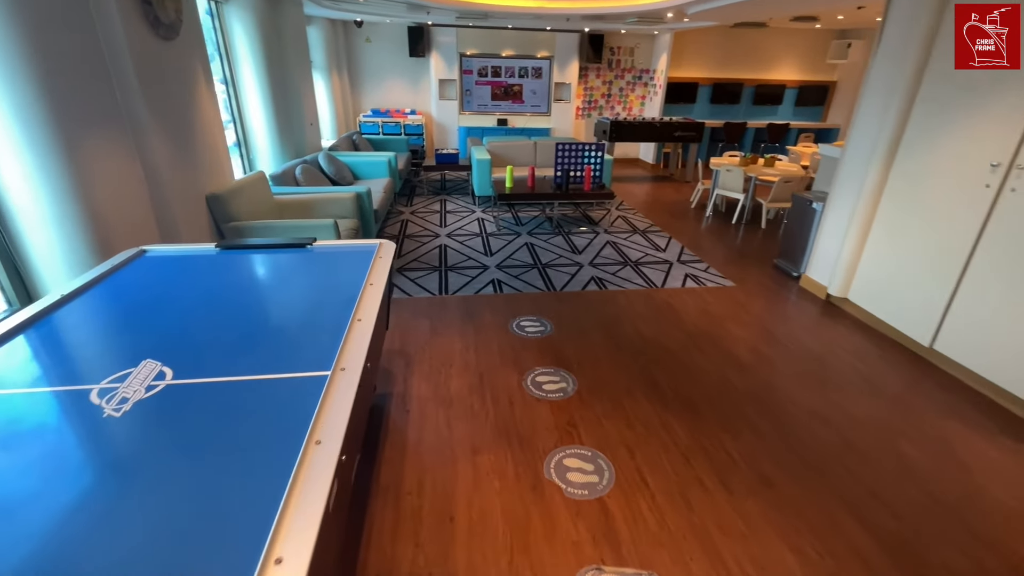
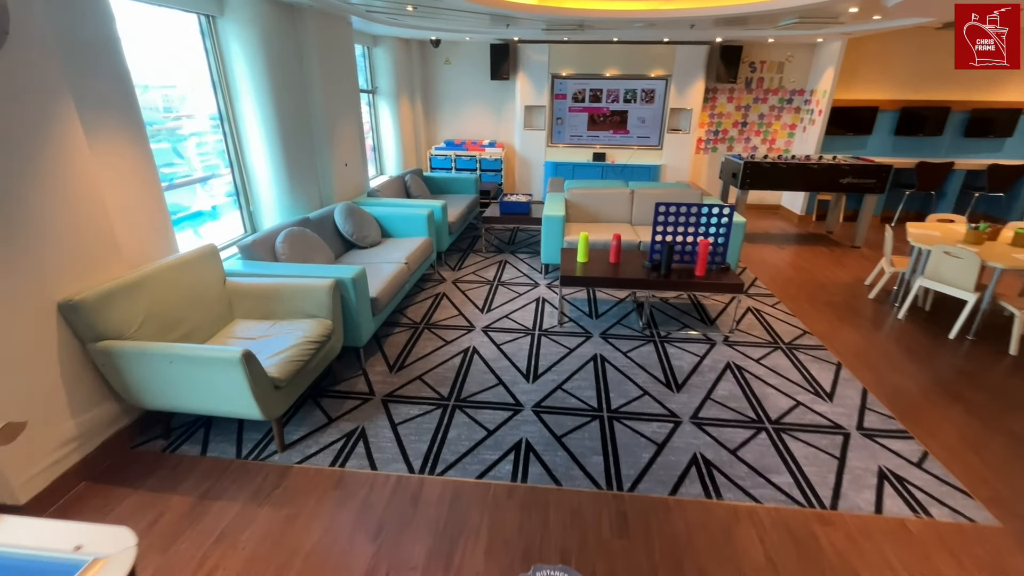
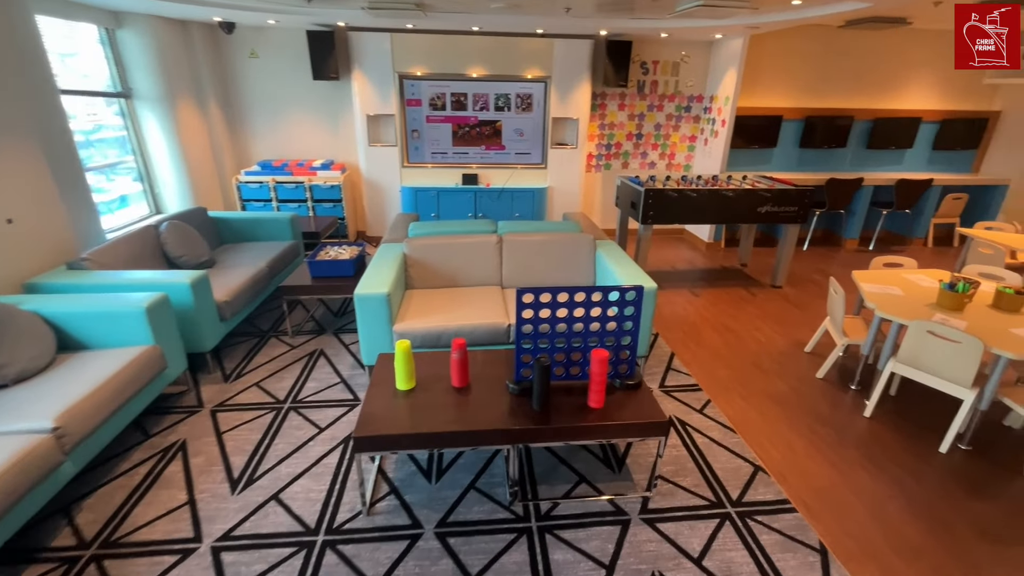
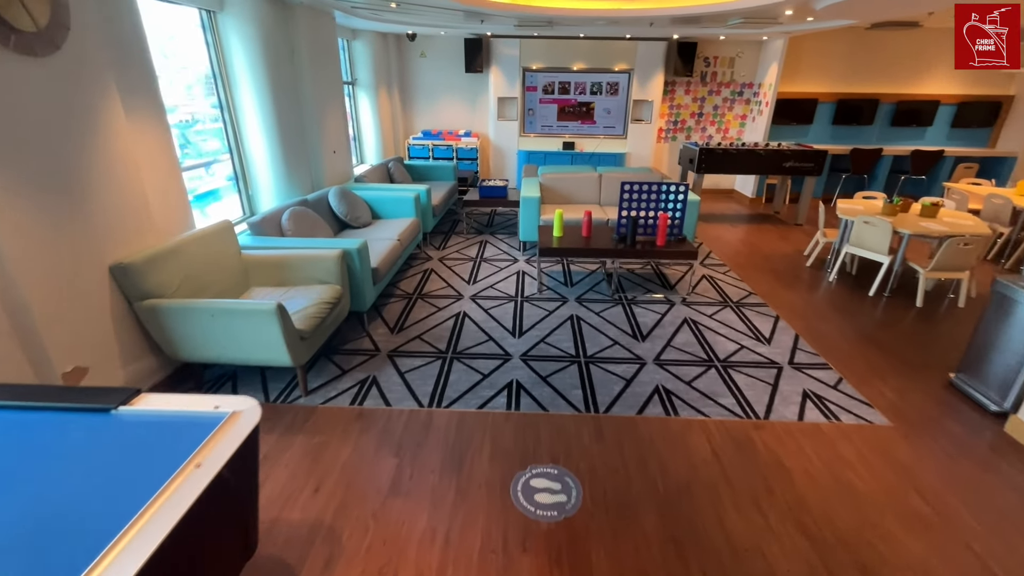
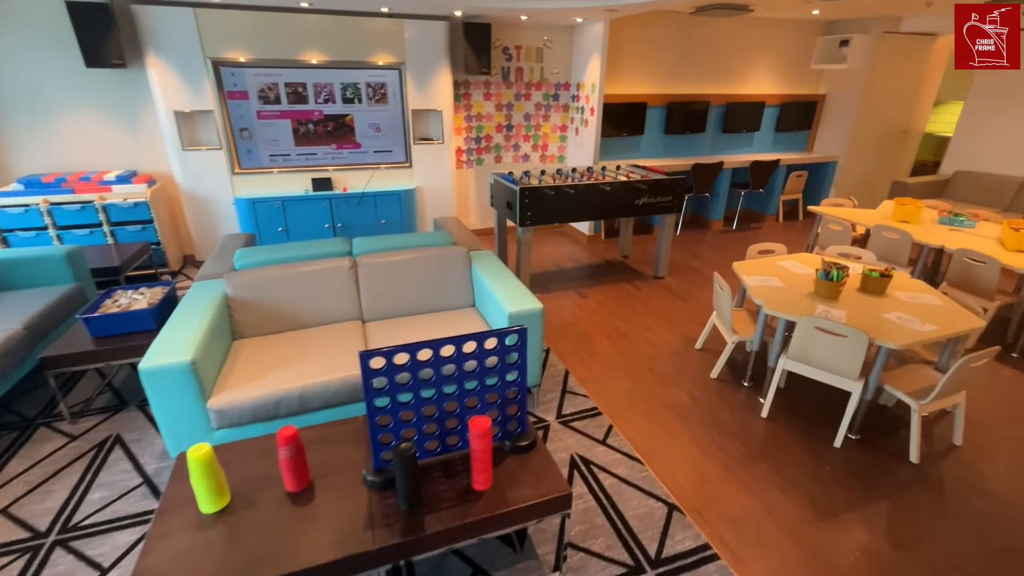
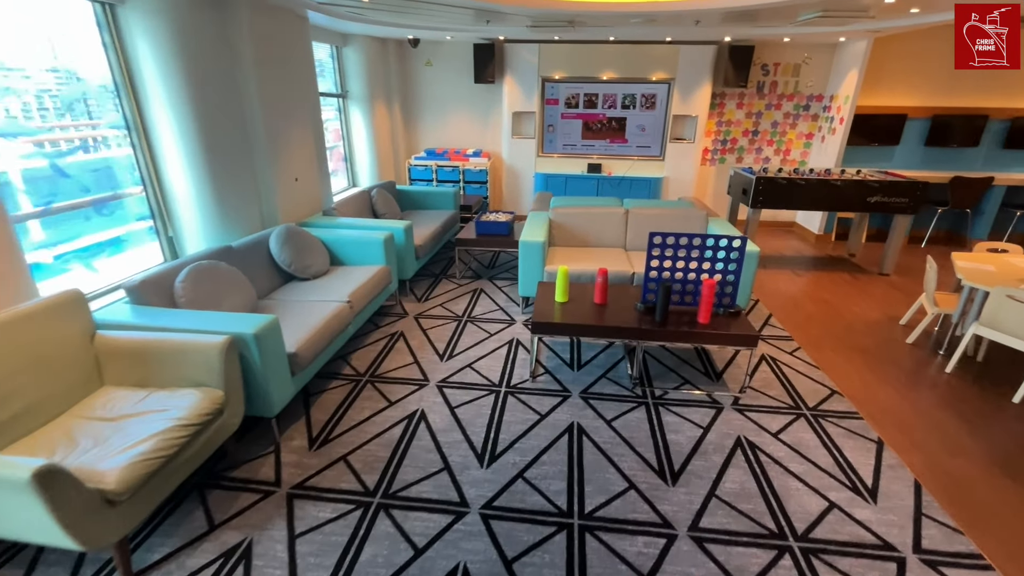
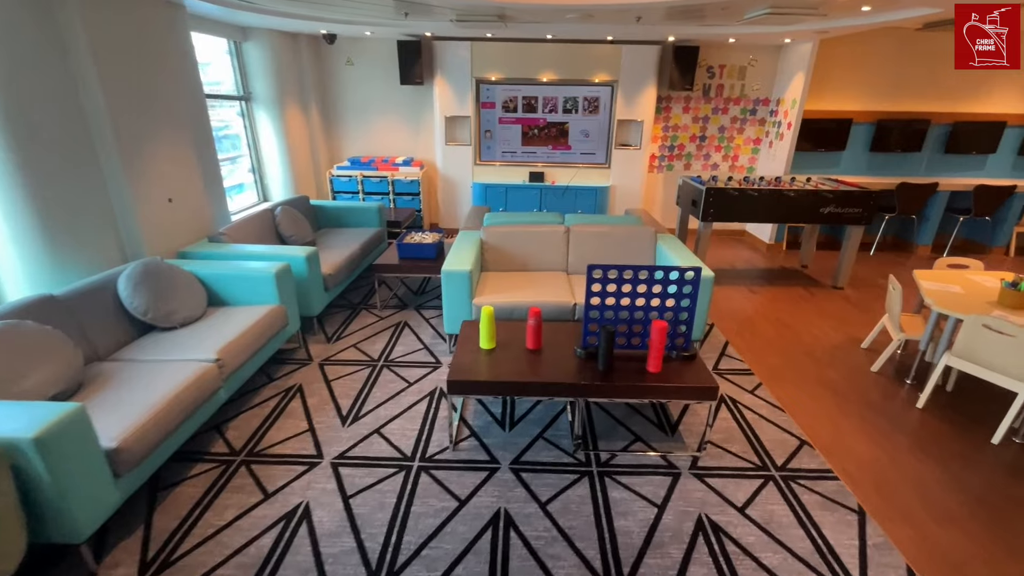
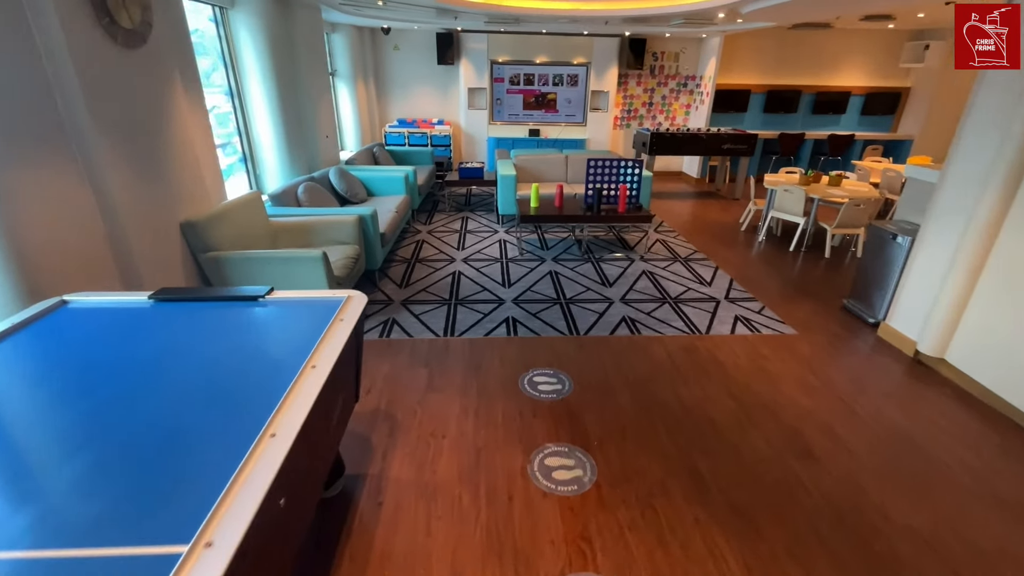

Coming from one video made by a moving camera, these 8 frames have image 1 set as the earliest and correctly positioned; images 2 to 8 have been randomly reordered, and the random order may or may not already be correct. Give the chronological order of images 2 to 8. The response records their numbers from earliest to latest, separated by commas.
8, 4, 2, 6, 7, 3, 5
